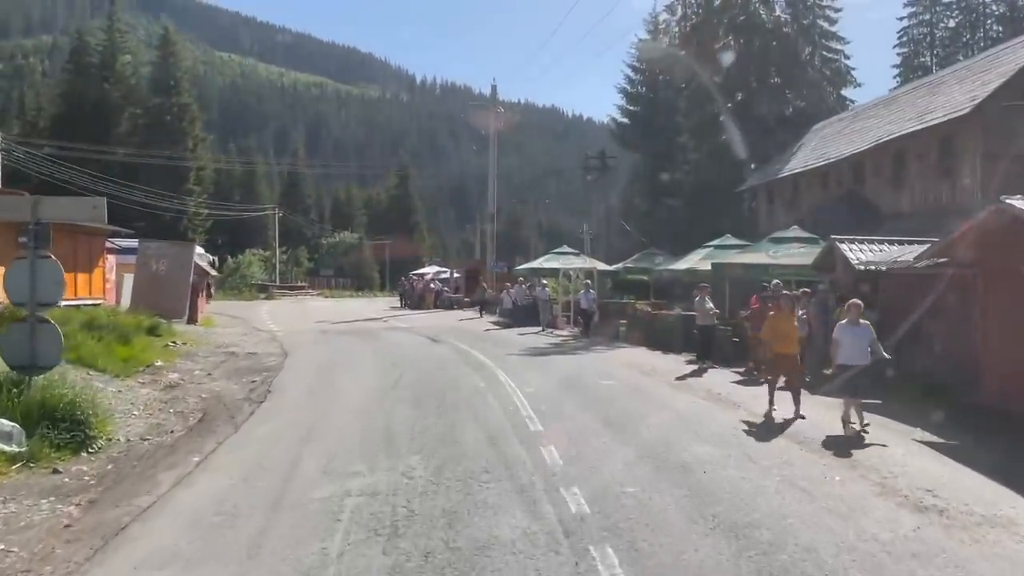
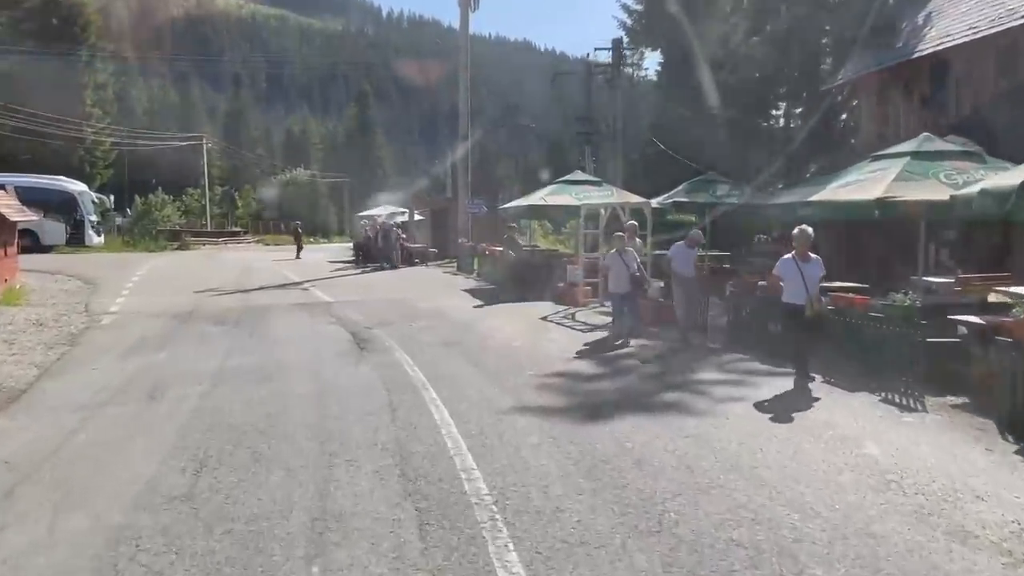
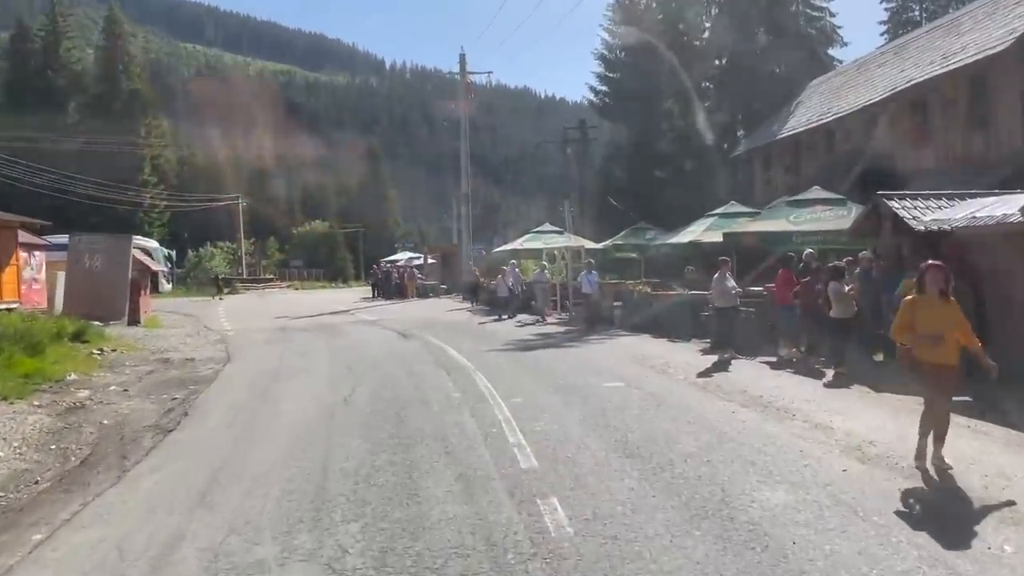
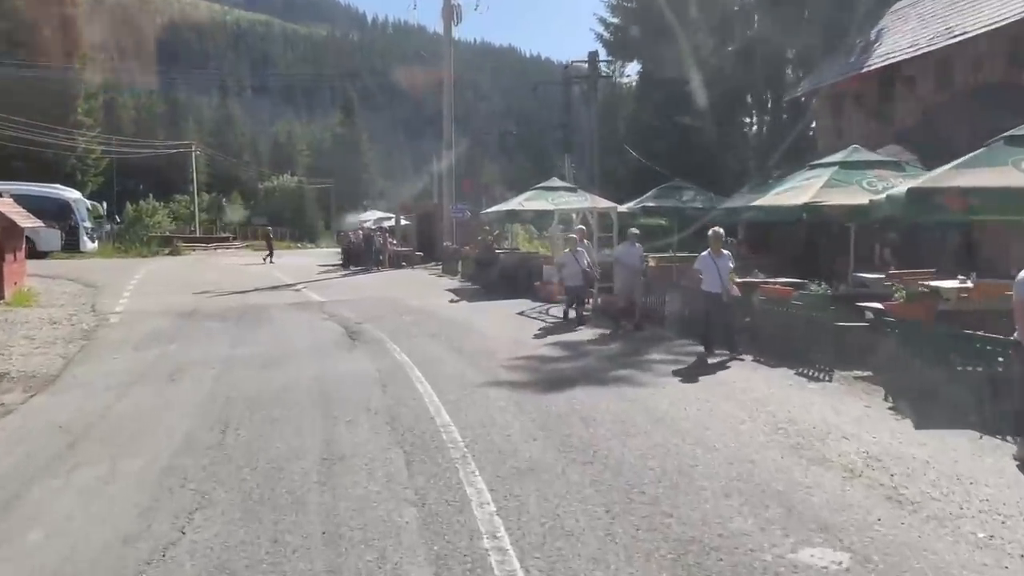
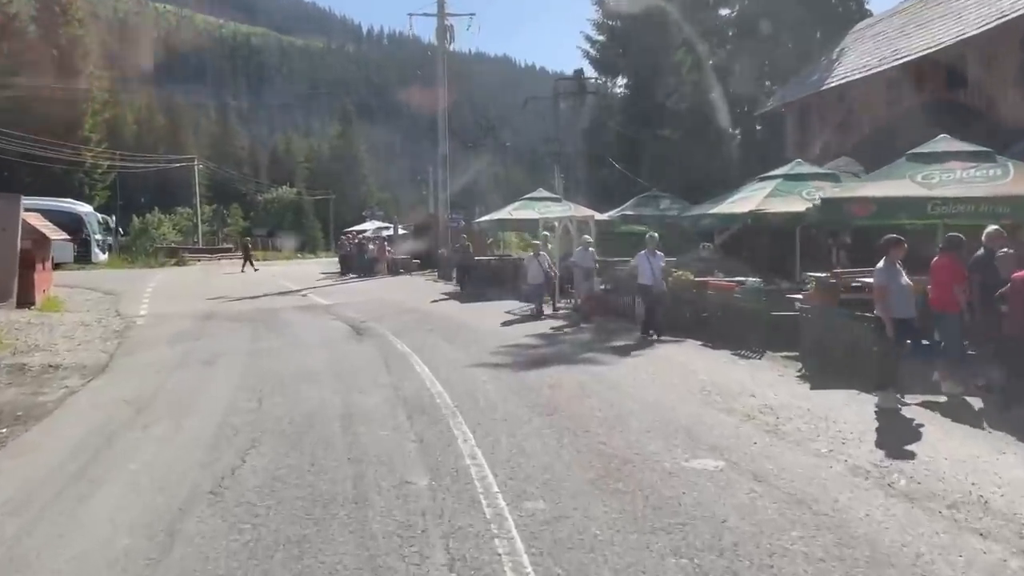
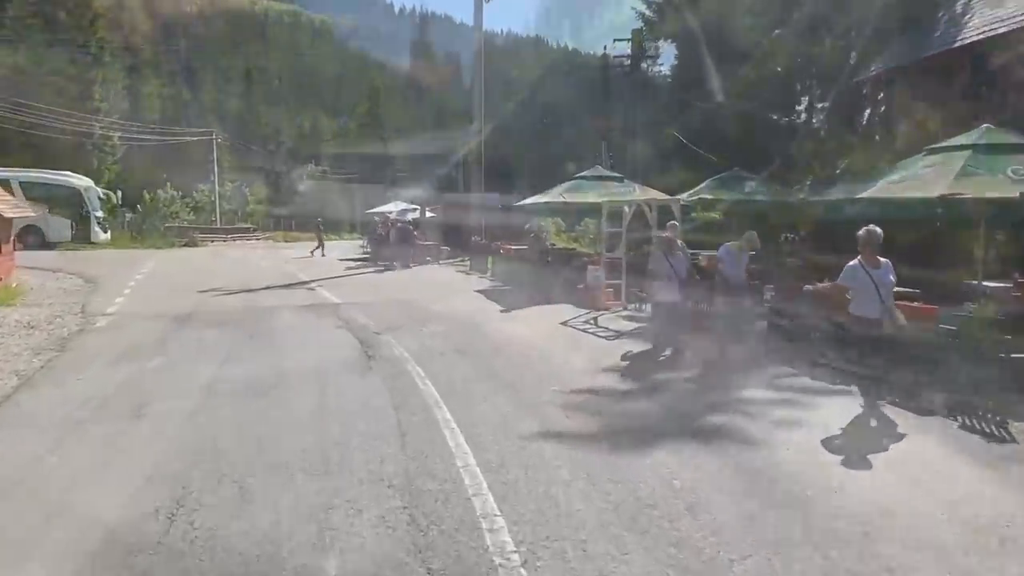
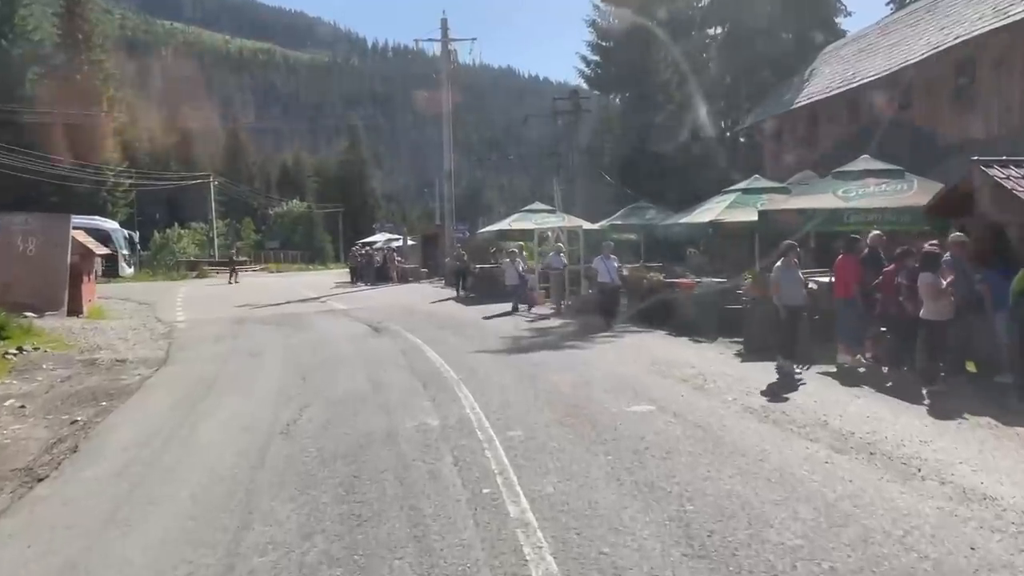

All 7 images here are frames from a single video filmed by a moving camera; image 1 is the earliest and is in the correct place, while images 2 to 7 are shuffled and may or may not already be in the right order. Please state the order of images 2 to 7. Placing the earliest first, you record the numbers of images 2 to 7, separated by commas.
3, 7, 5, 4, 2, 6
